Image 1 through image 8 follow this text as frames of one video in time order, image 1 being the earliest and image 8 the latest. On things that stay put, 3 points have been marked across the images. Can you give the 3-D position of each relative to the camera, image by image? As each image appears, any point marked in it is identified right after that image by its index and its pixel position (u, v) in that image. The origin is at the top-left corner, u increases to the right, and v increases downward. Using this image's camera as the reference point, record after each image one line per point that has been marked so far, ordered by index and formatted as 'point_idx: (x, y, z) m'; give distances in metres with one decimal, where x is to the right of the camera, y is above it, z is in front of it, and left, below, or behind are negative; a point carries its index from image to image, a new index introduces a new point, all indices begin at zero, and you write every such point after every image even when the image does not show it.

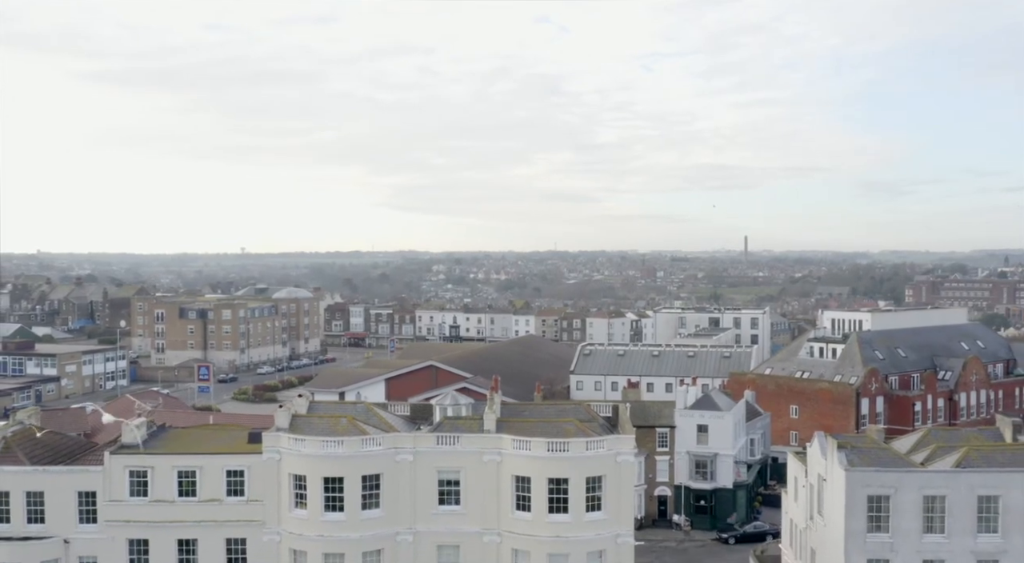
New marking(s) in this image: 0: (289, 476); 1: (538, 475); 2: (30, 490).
0: (-4.0, -3.5, +17.4) m
1: (+0.5, -3.4, +17.1) m
2: (-8.8, -3.8, +17.5) m
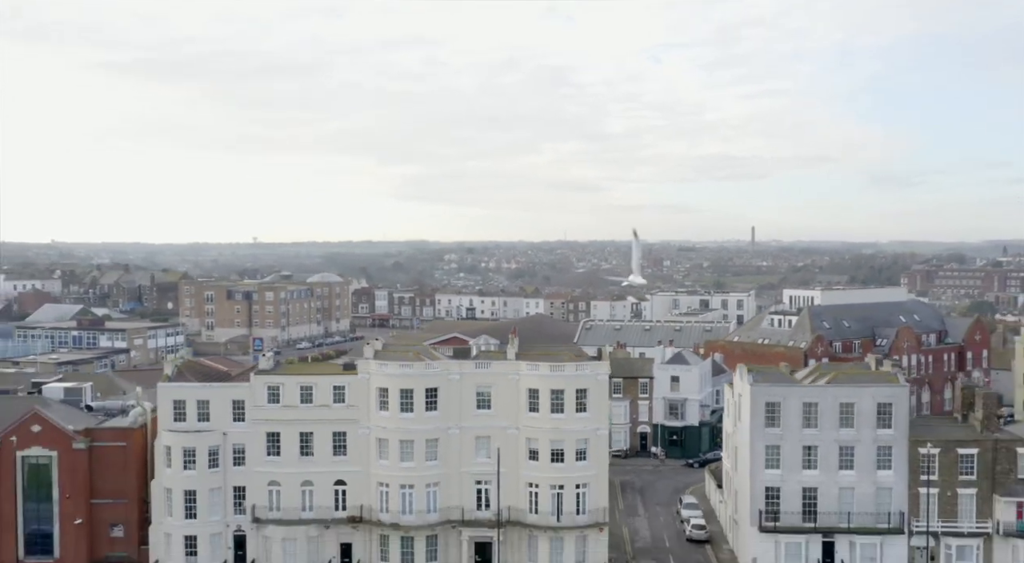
0: (-3.6, -2.9, +25.7) m
1: (+0.9, -2.8, +25.4) m
2: (-8.4, -3.1, +25.8) m
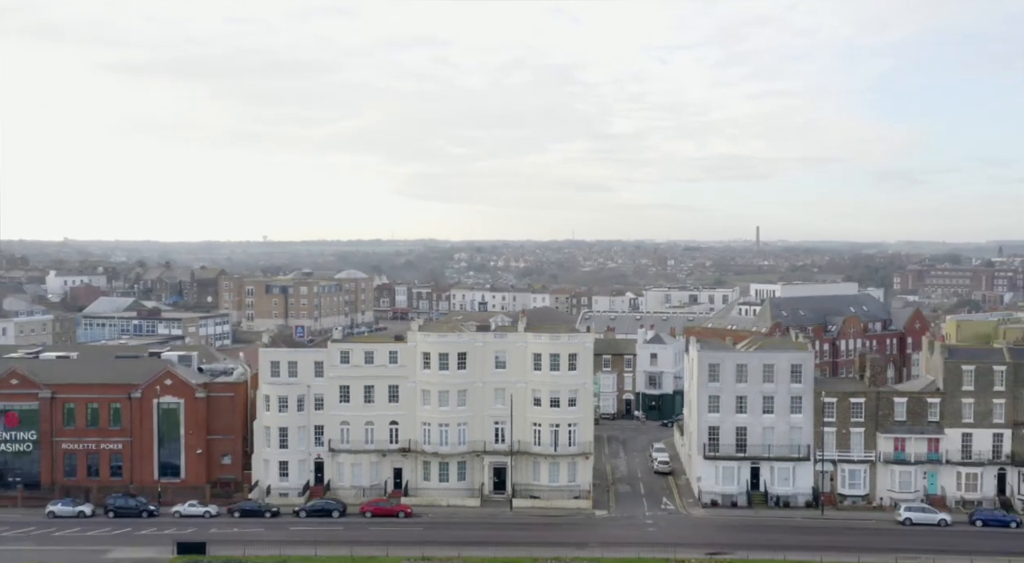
0: (-3.3, -2.6, +34.6) m
1: (+1.2, -2.5, +34.3) m
2: (-8.1, -2.8, +34.7) m
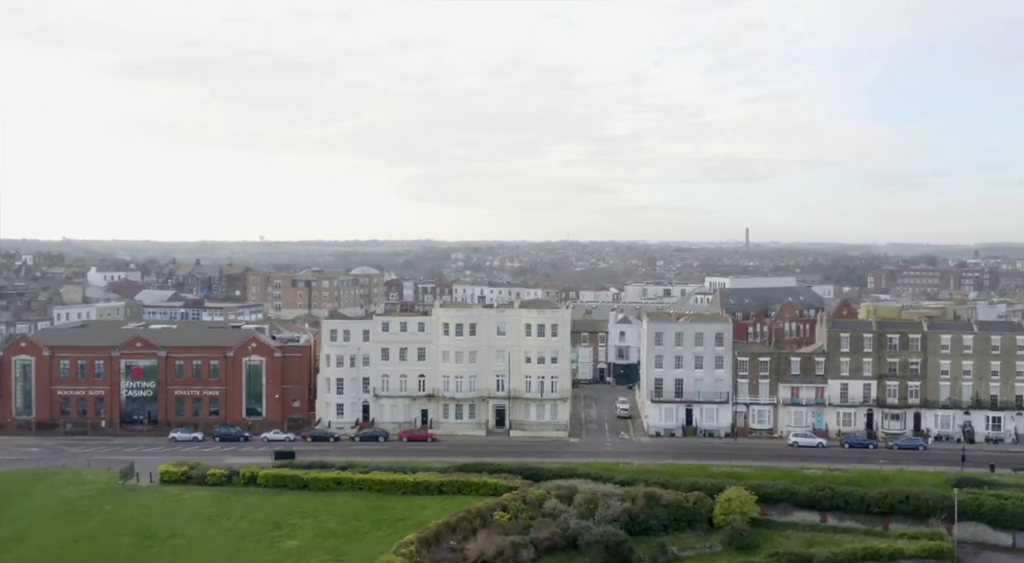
0: (-3.4, -2.1, +46.6) m
1: (+1.1, -2.0, +46.2) m
2: (-8.2, -2.3, +46.7) m
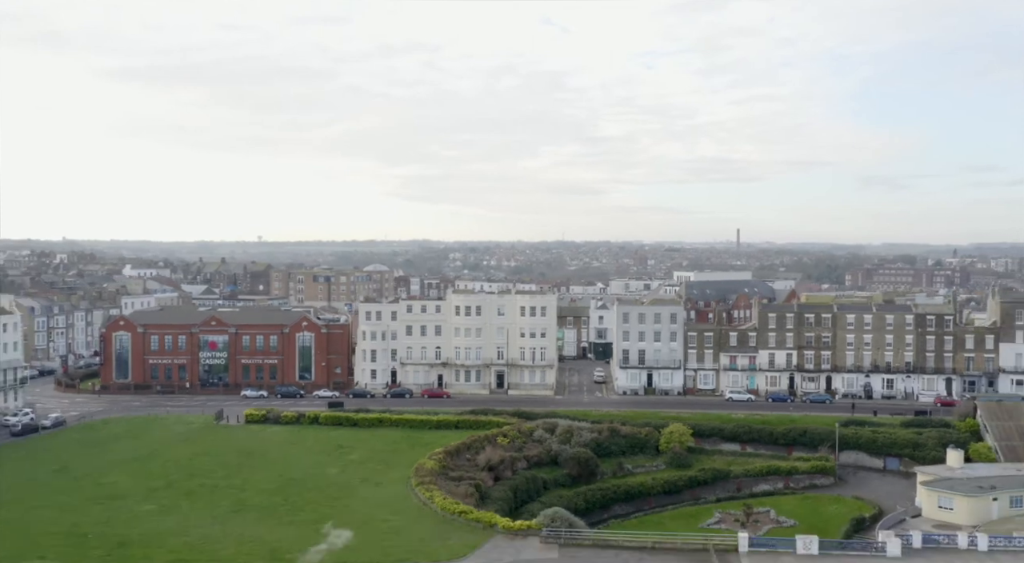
0: (-3.5, -1.5, +58.7) m
1: (+0.9, -1.5, +58.4) m
2: (-8.3, -1.8, +58.8) m
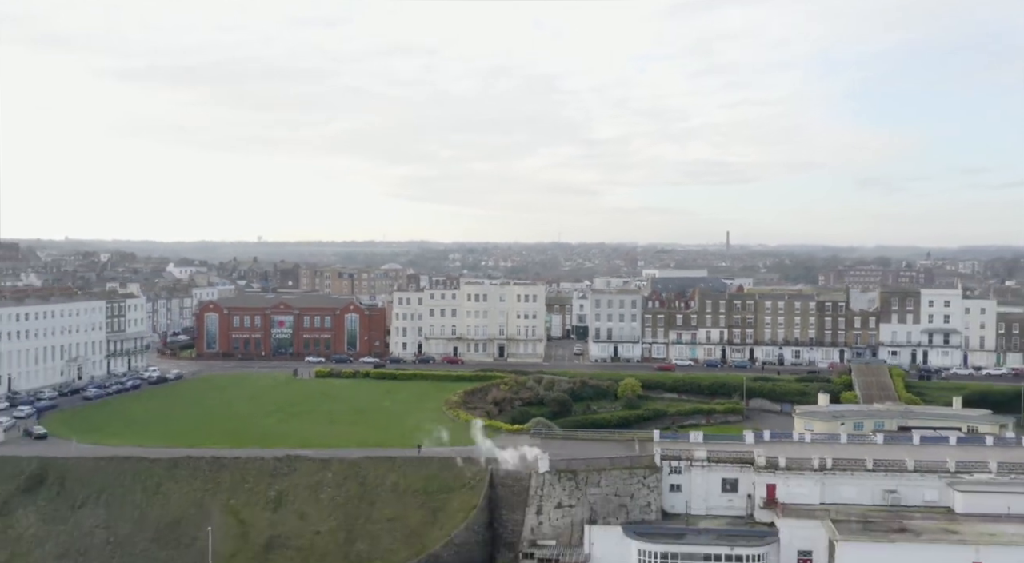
0: (-3.7, -1.0, +76.6) m
1: (+0.8, -1.0, +76.3) m
2: (-8.4, -1.3, +76.6) m
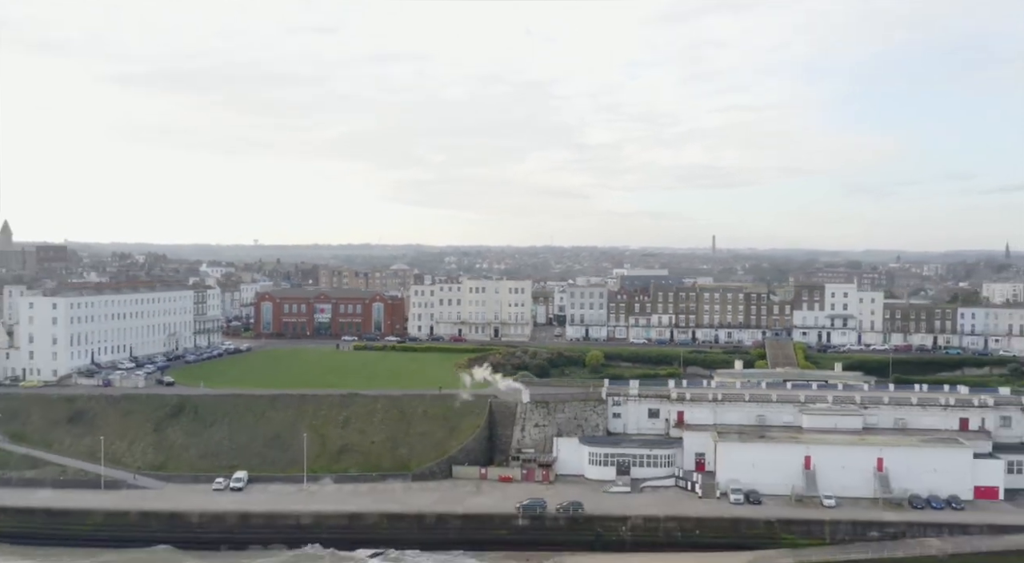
0: (-4.4, -0.6, +96.6) m
1: (+0.1, -0.6, +96.3) m
2: (-9.1, -0.8, +96.6) m
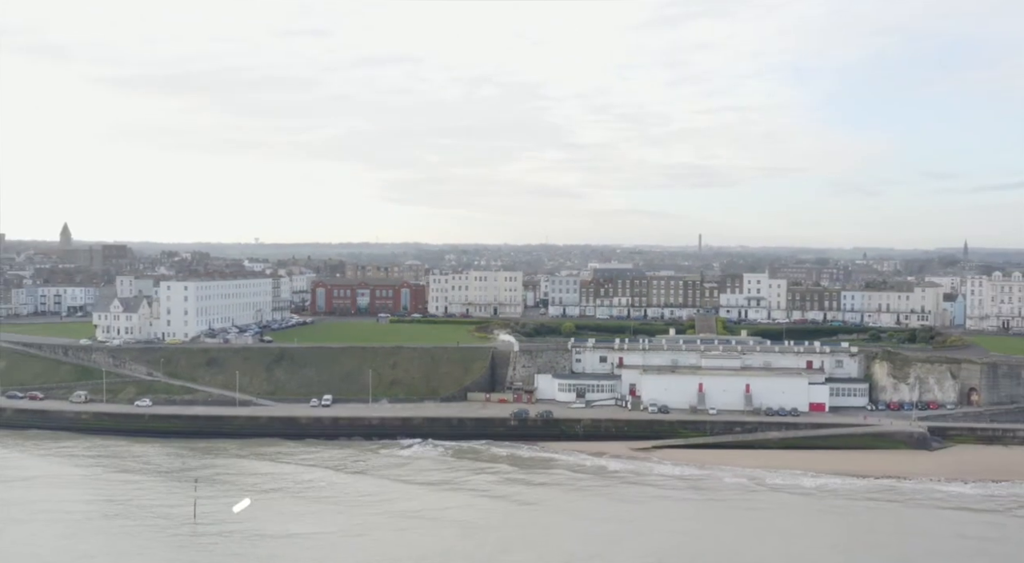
0: (-5.0, +0.6, +126.7) m
1: (-0.5, +0.7, +126.5) m
2: (-9.7, +0.4, +126.8) m
